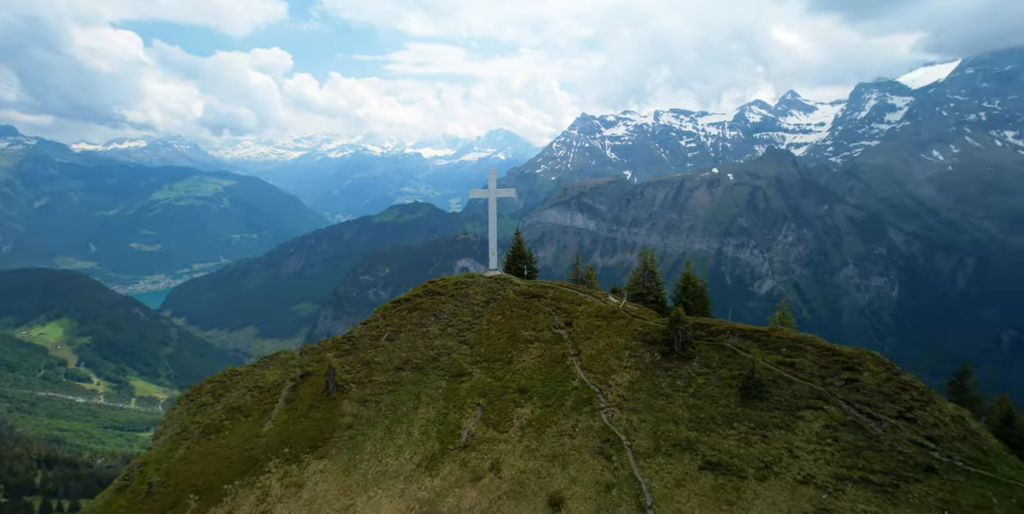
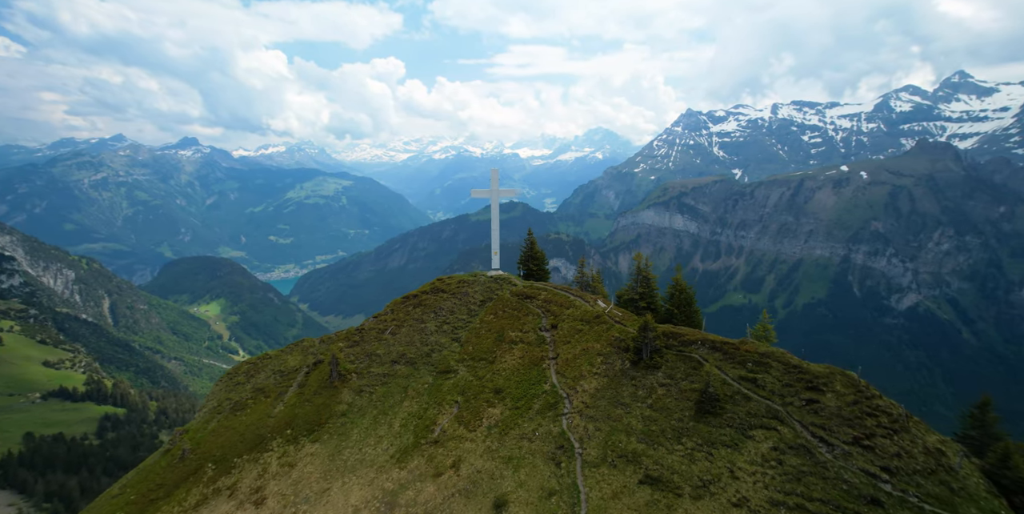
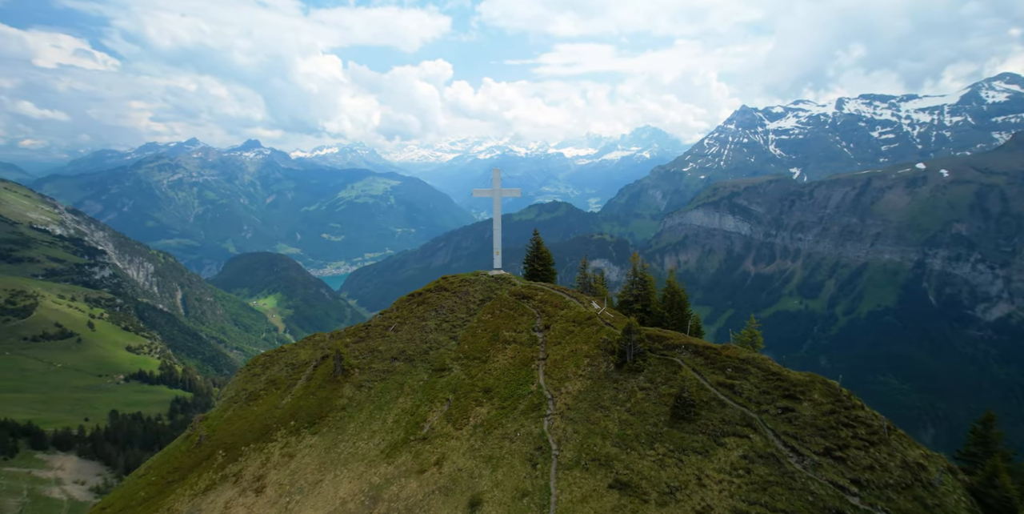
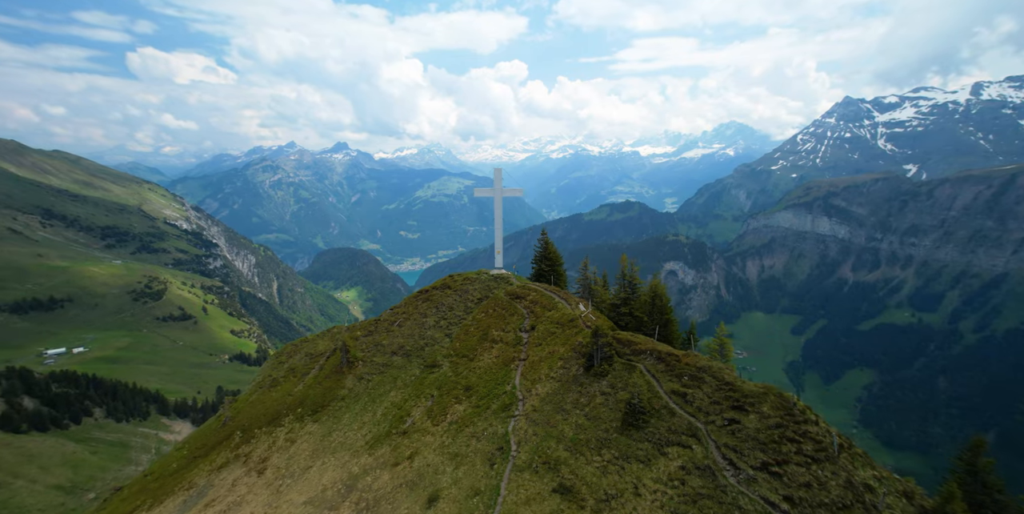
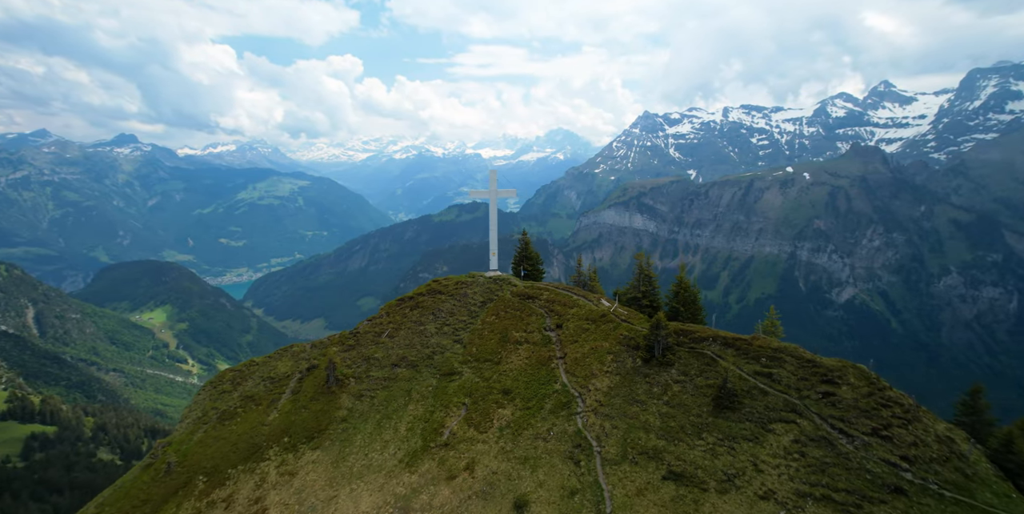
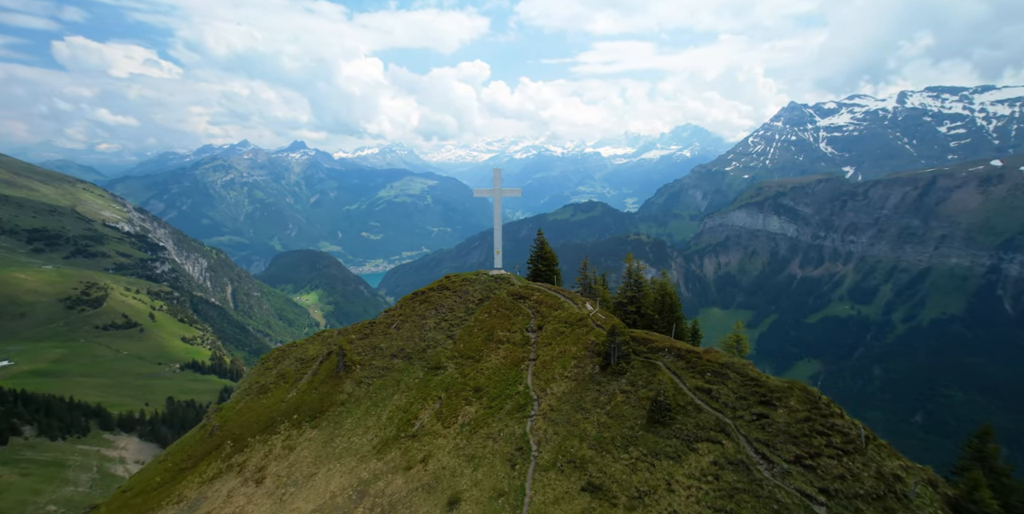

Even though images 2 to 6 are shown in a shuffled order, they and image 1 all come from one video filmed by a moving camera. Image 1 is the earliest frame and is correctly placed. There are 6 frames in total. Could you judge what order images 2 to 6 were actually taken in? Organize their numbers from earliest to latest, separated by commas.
5, 2, 3, 6, 4
